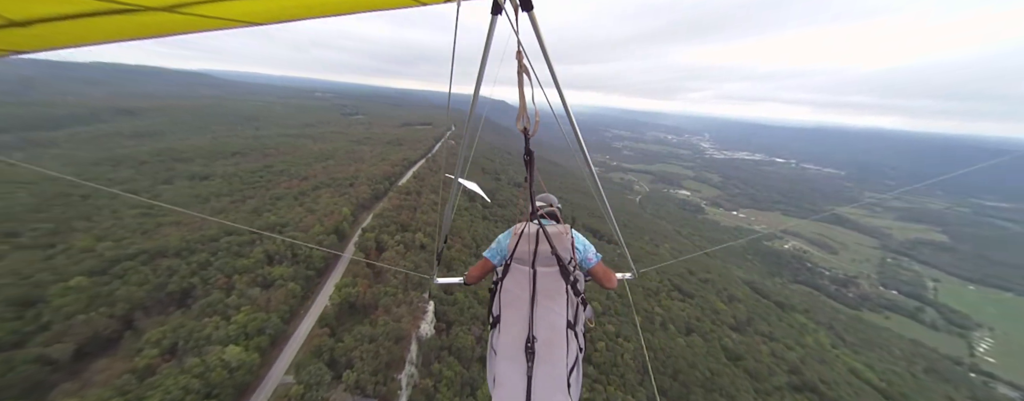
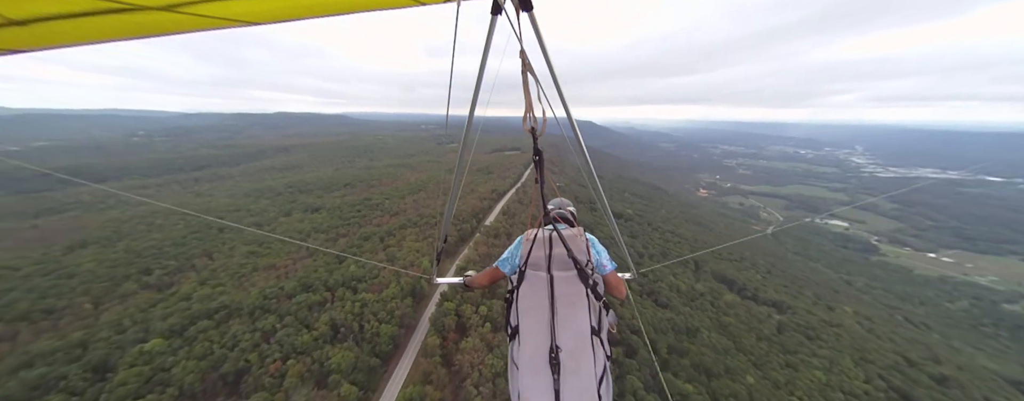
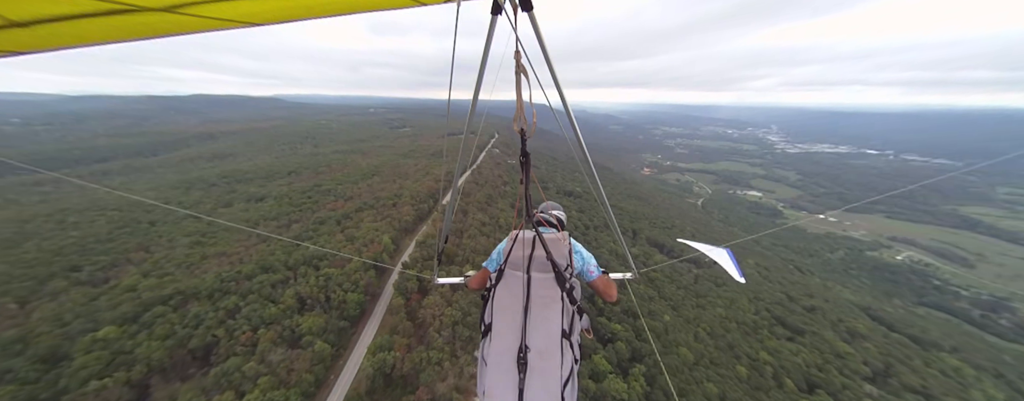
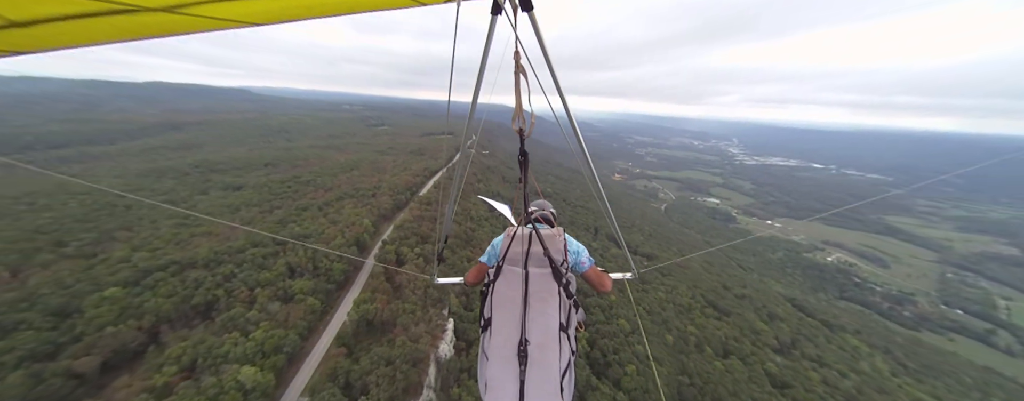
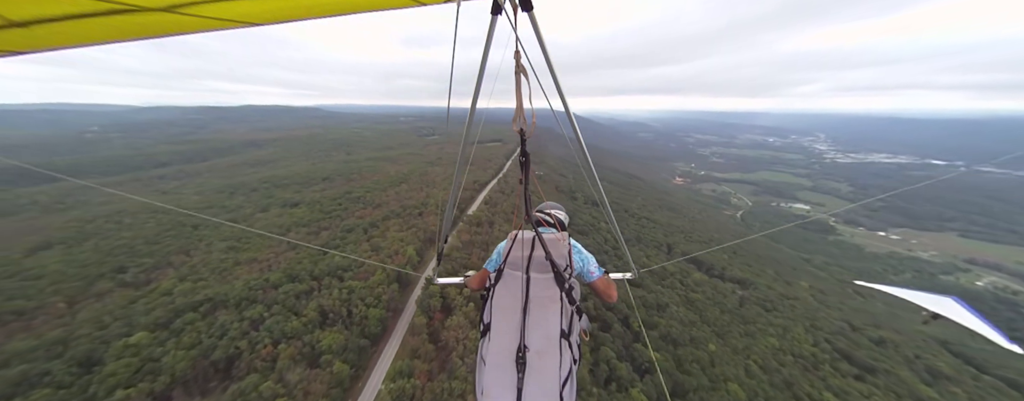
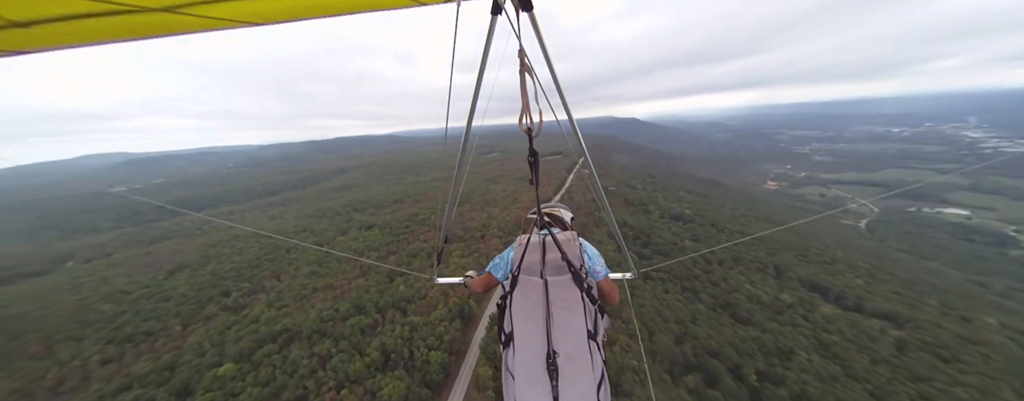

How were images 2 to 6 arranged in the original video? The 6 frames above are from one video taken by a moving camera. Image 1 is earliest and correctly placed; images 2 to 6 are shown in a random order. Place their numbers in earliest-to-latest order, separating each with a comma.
4, 3, 5, 2, 6
